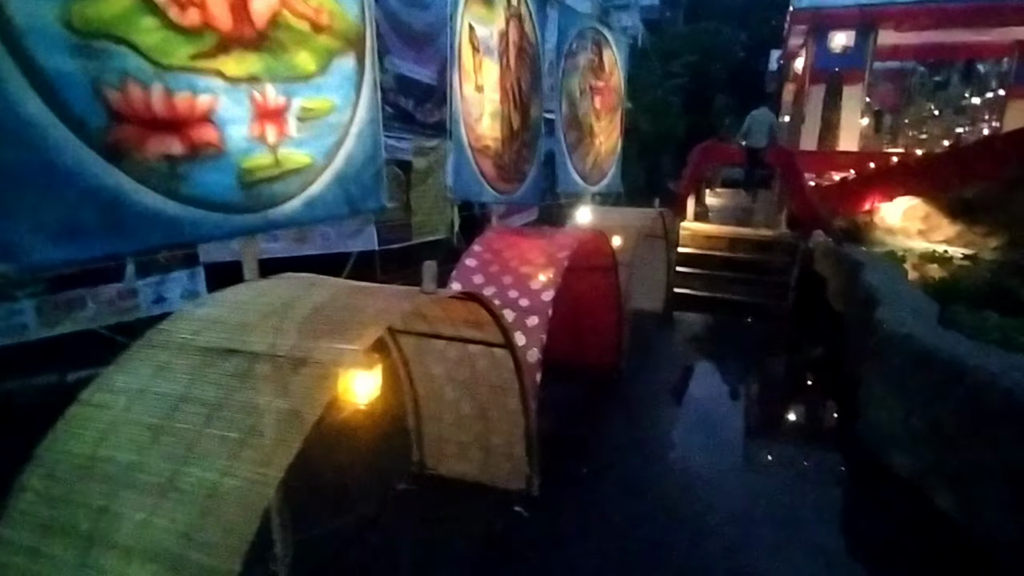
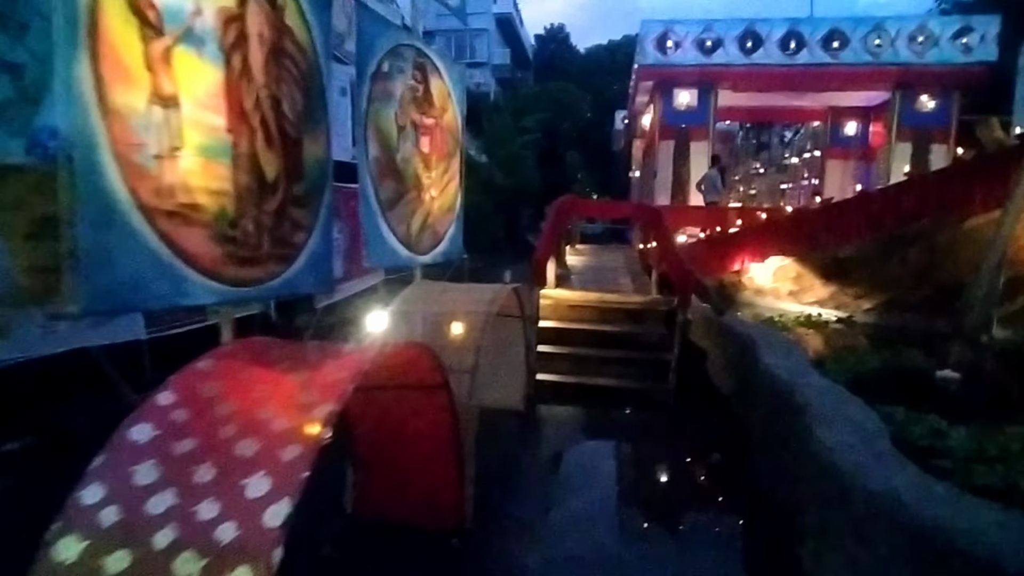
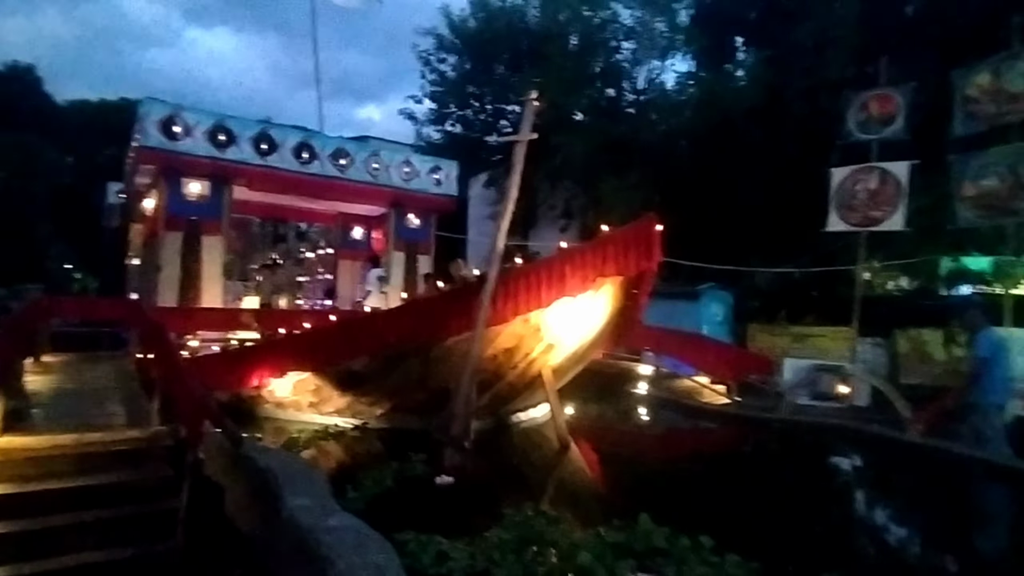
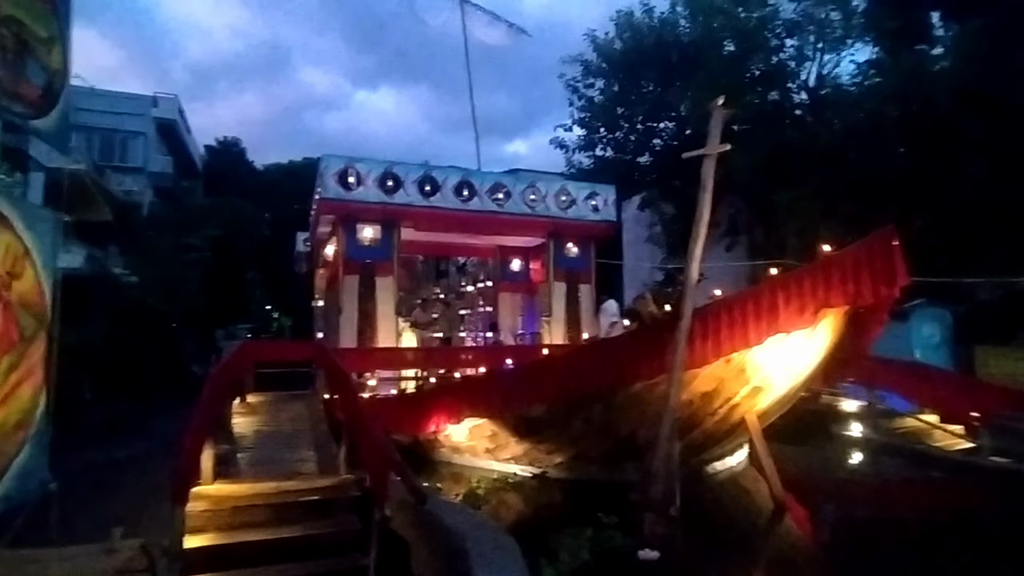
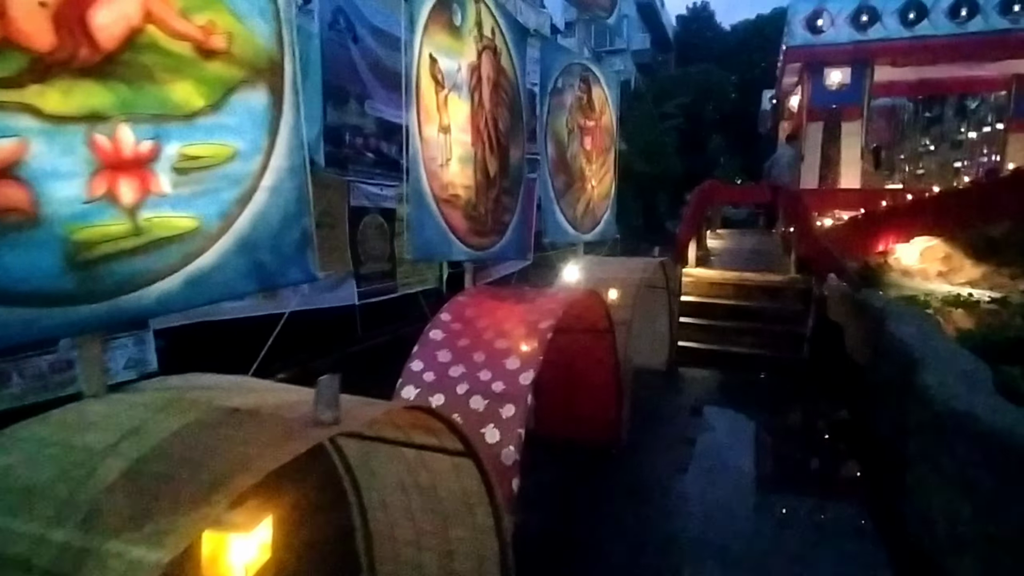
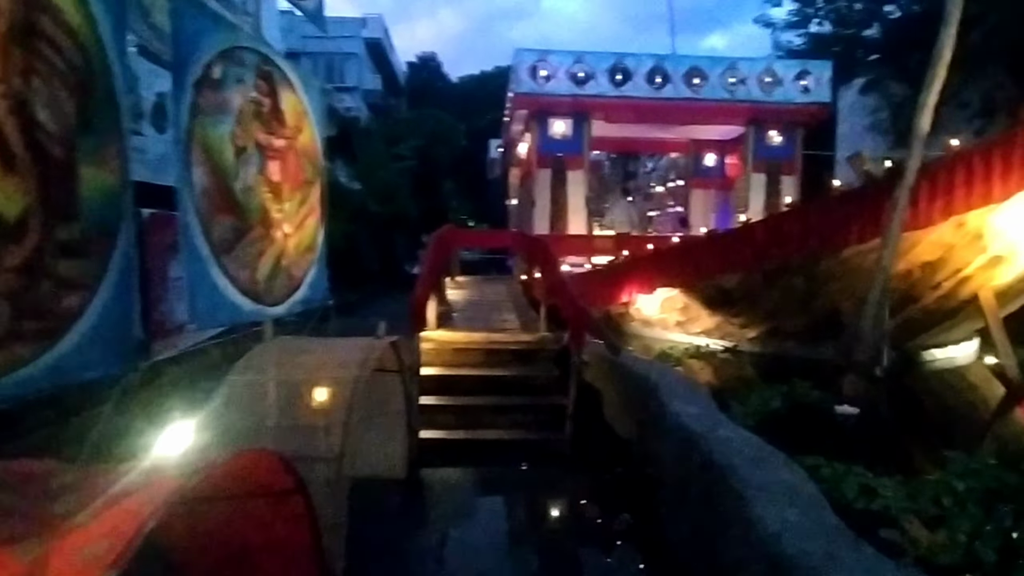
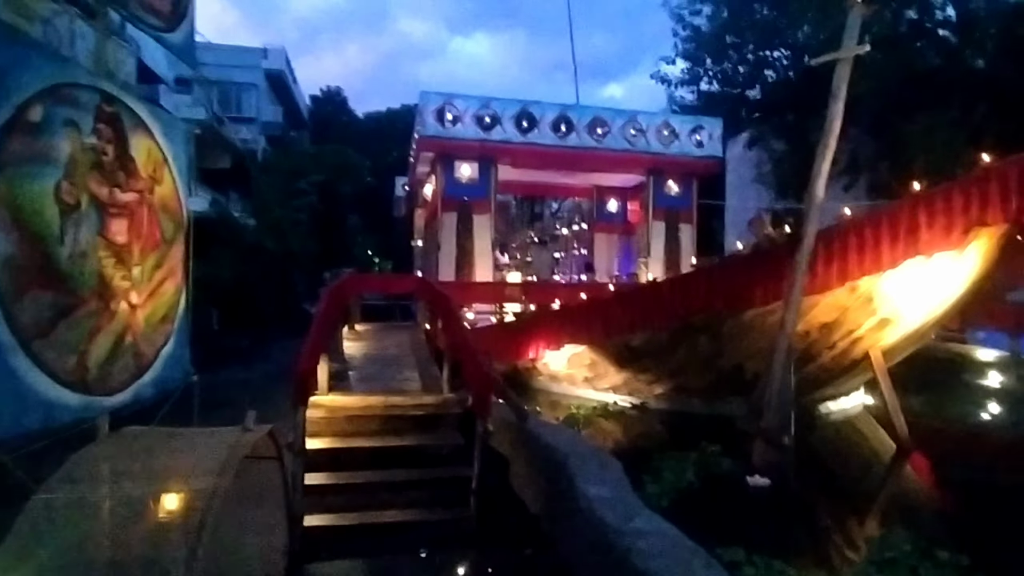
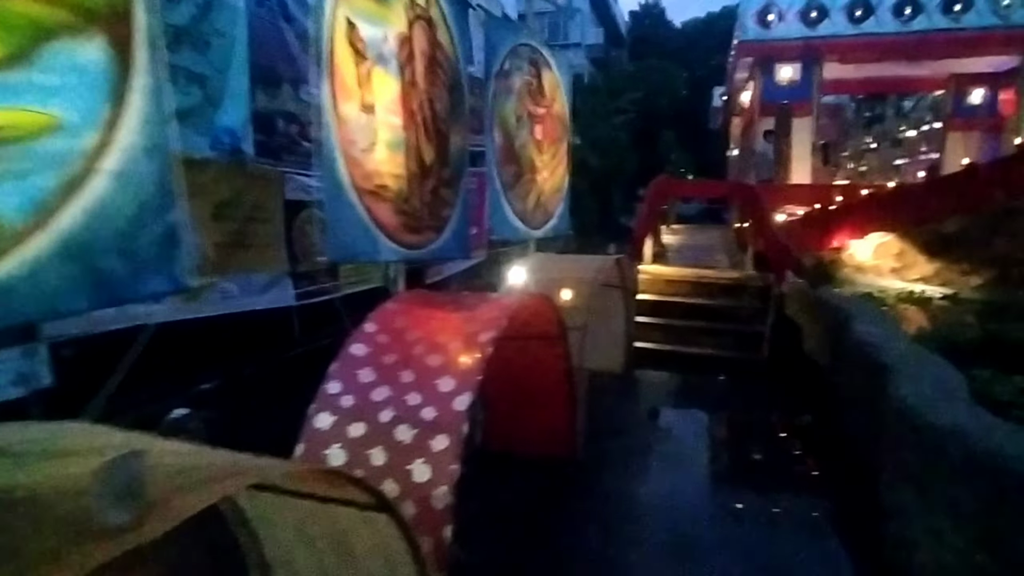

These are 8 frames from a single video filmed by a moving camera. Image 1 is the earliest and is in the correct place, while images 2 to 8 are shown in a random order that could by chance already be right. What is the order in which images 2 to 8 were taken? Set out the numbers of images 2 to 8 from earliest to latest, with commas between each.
5, 8, 2, 6, 7, 4, 3
